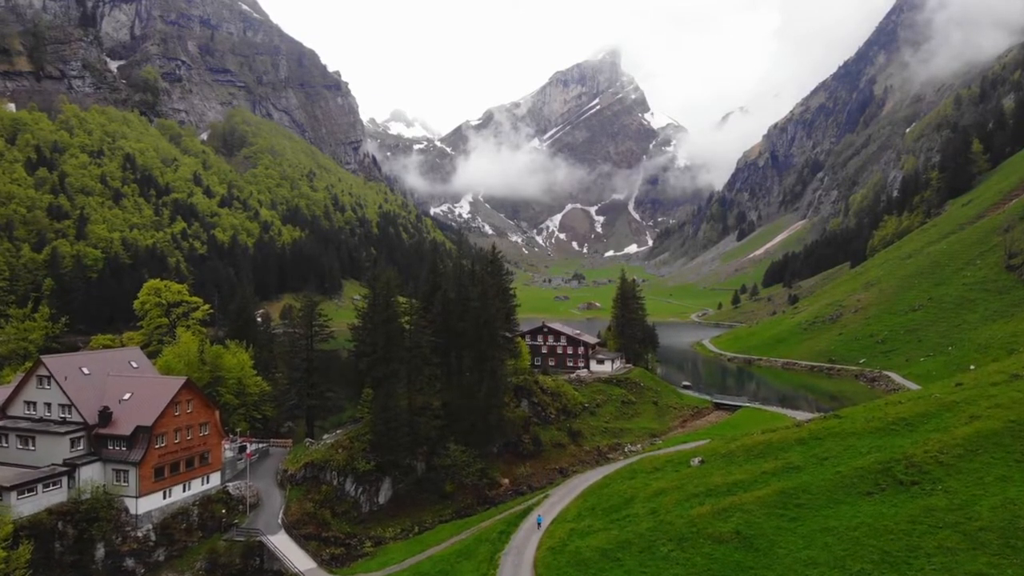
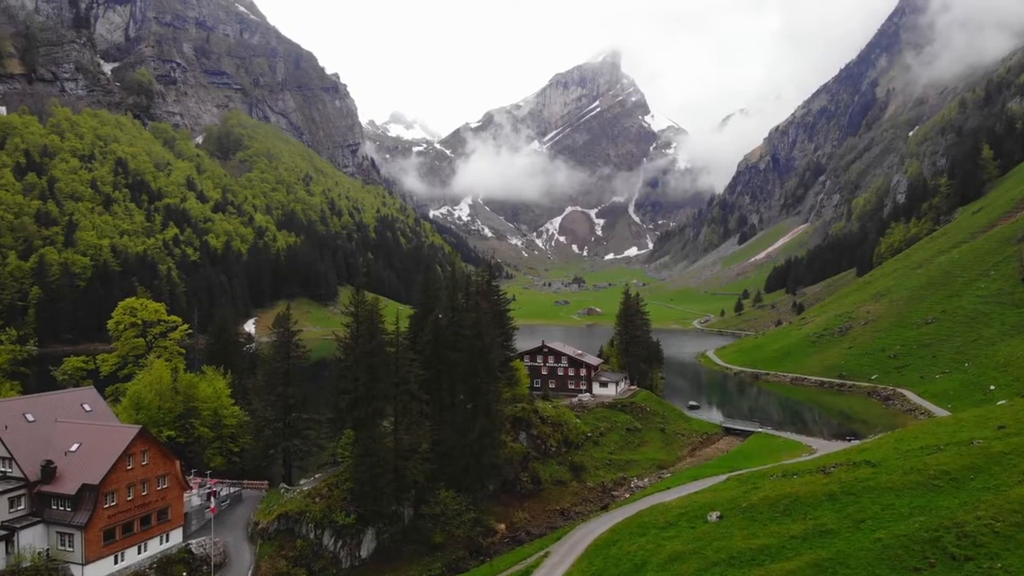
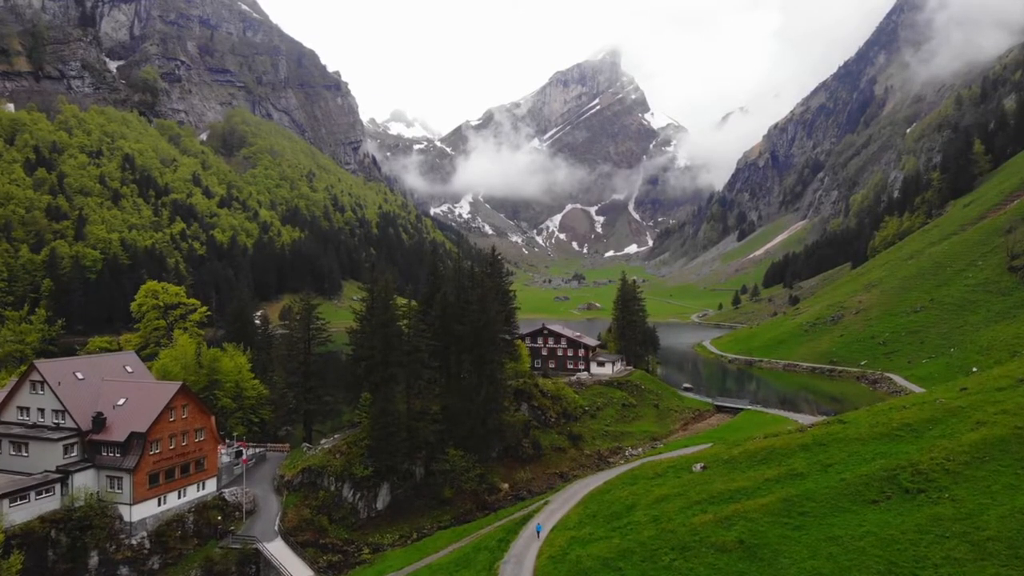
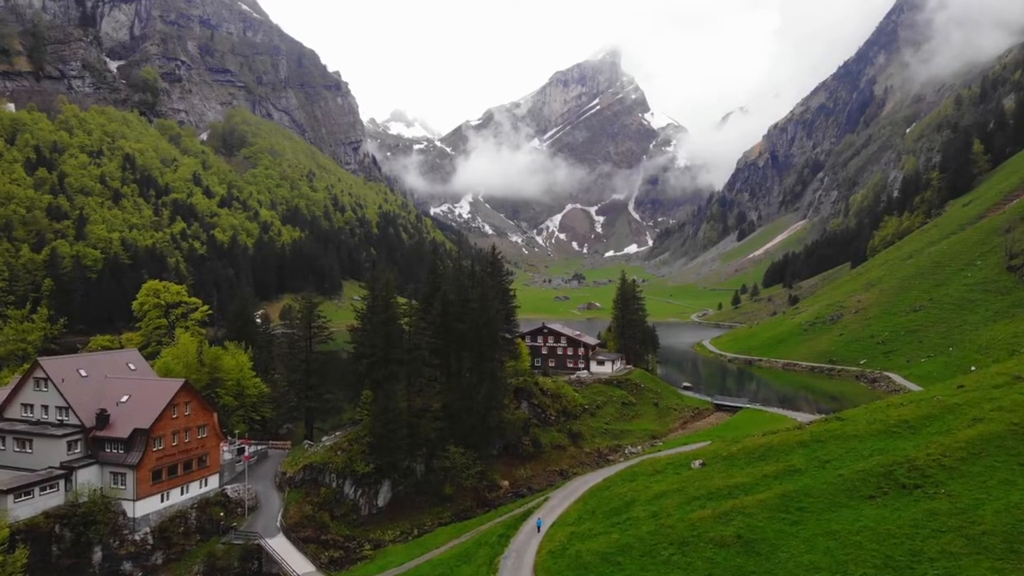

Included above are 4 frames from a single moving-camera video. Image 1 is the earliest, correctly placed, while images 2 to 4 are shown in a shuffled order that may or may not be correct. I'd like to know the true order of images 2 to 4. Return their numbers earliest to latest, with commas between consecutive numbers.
4, 3, 2
